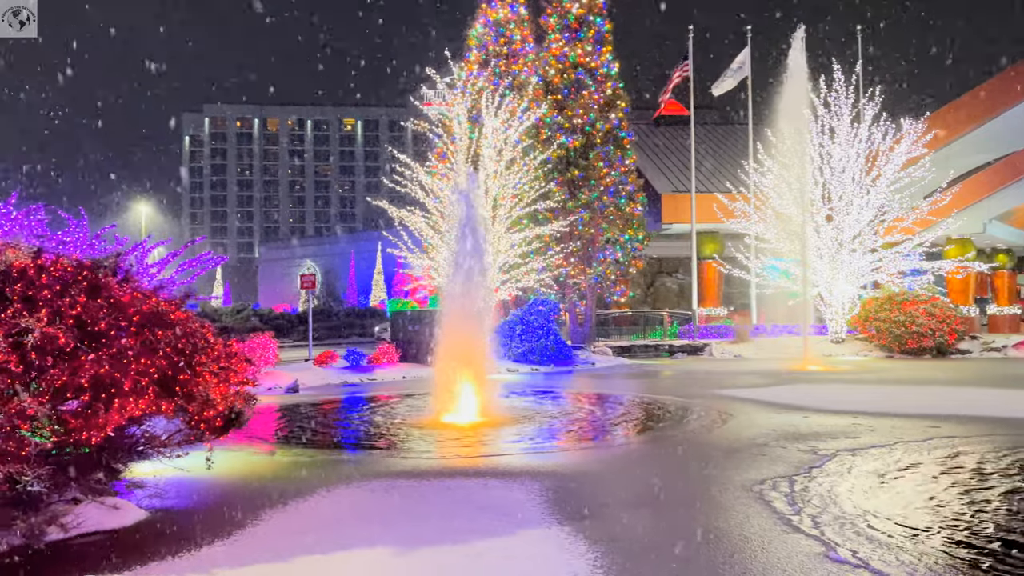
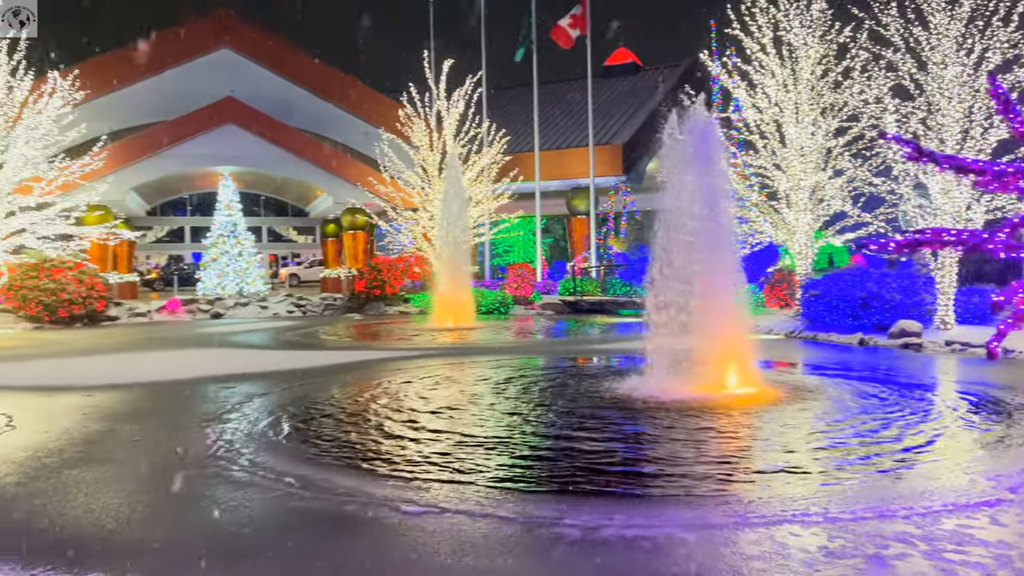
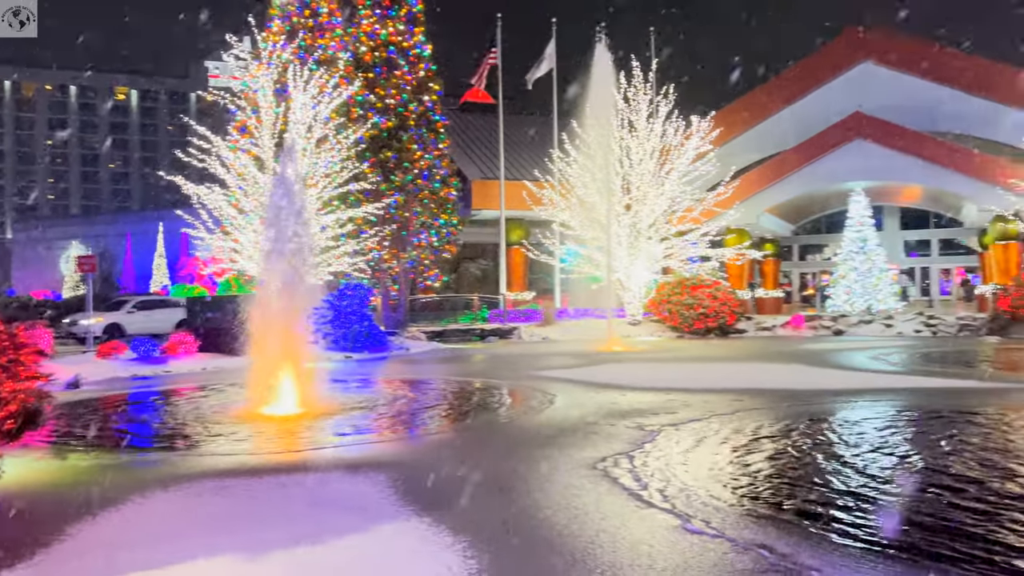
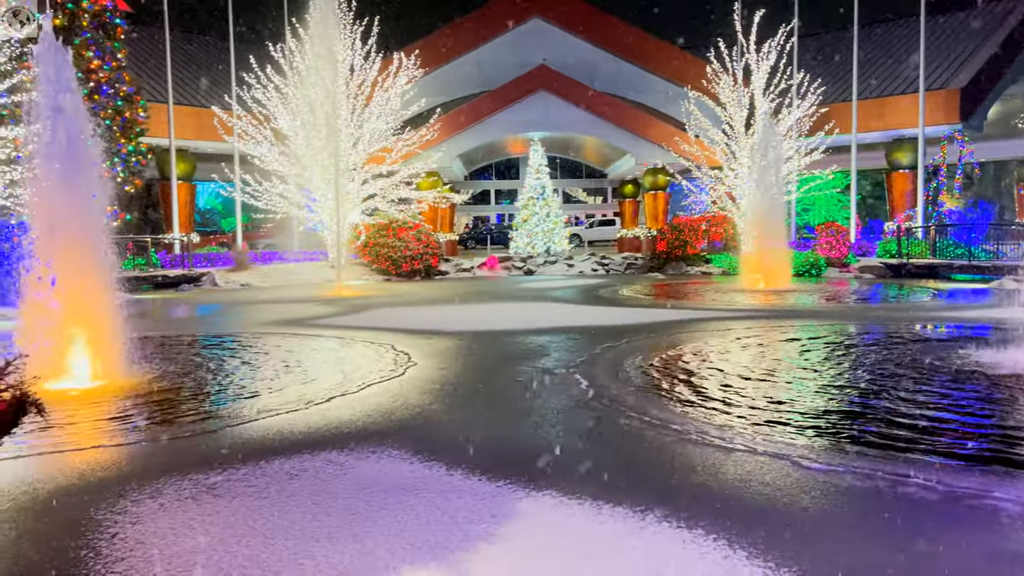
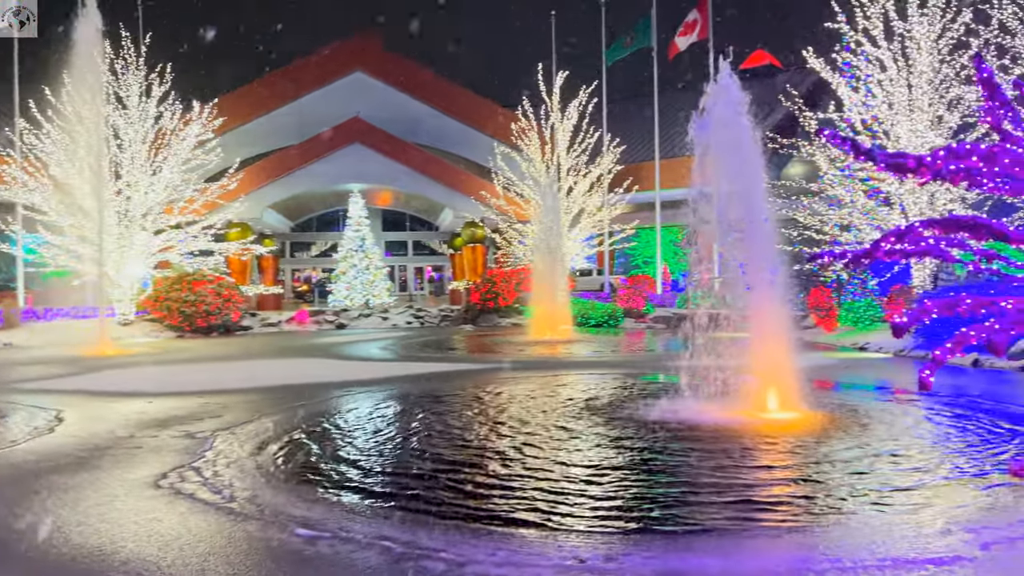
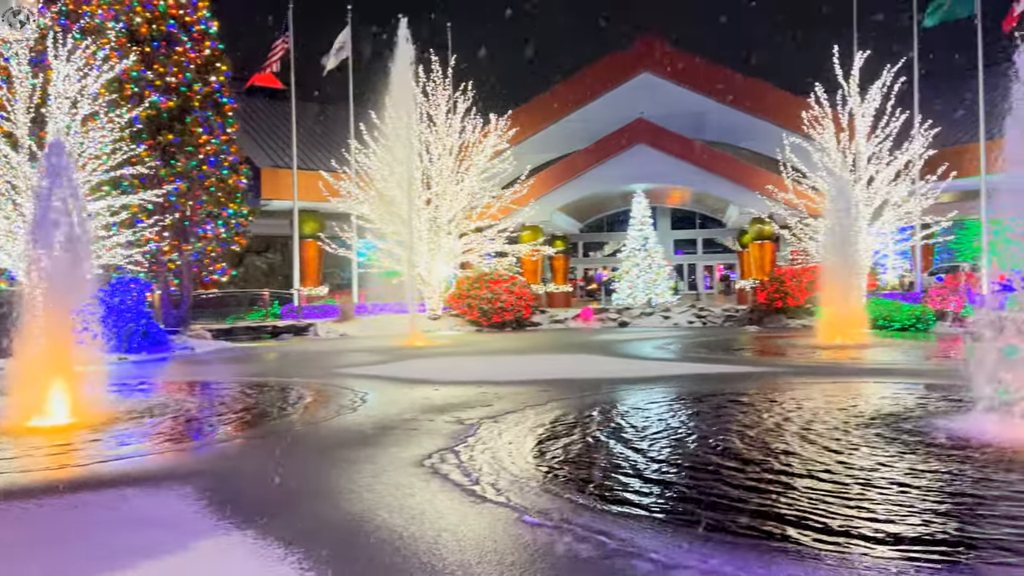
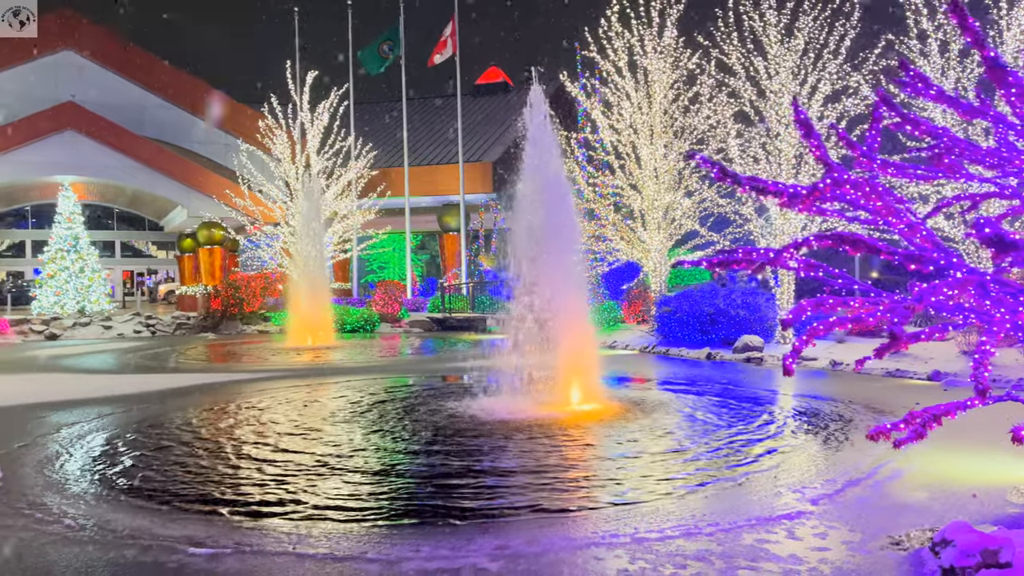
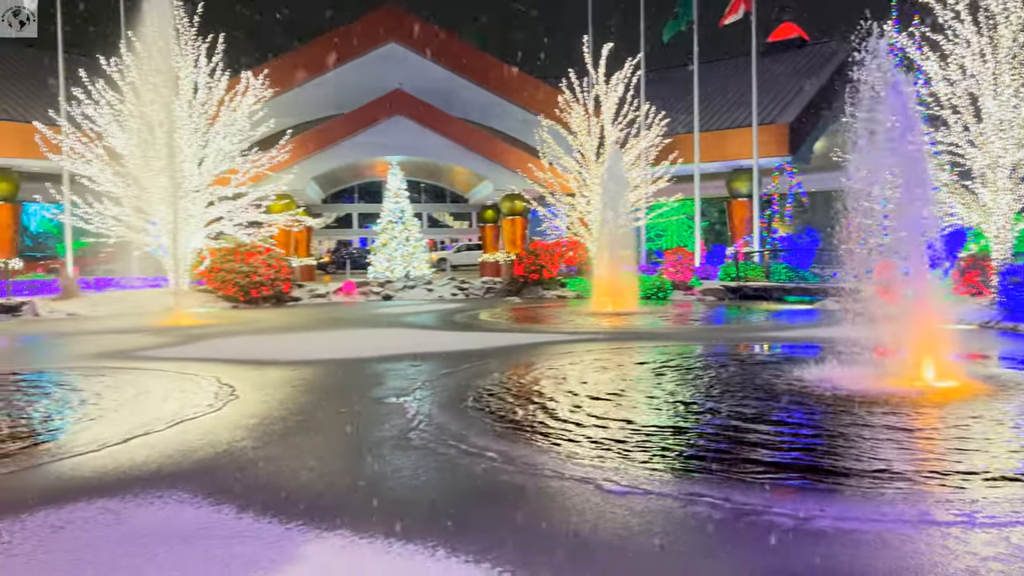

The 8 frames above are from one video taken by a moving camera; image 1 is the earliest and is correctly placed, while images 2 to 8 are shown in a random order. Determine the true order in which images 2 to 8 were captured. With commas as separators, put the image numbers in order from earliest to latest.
3, 6, 5, 7, 2, 8, 4
